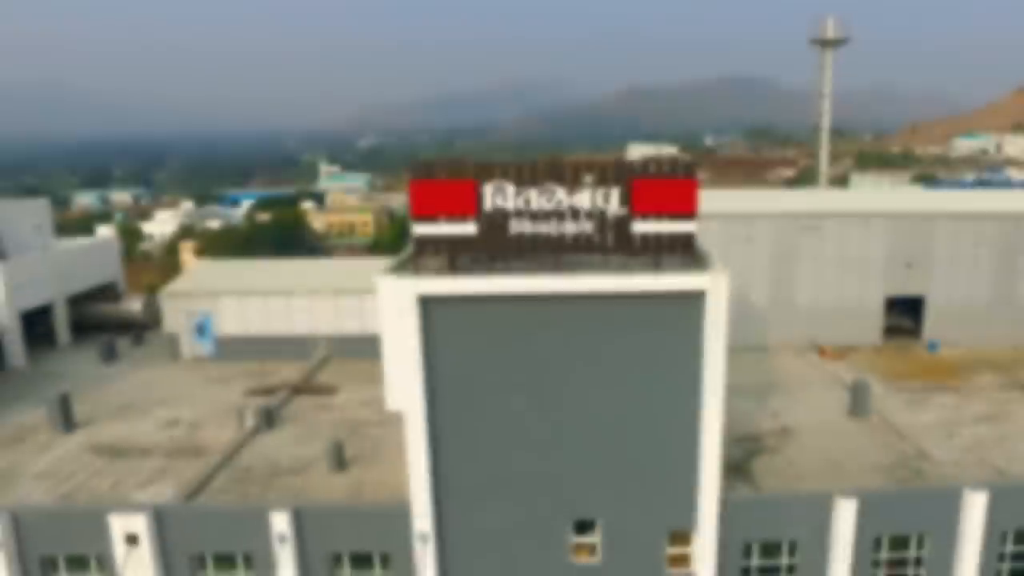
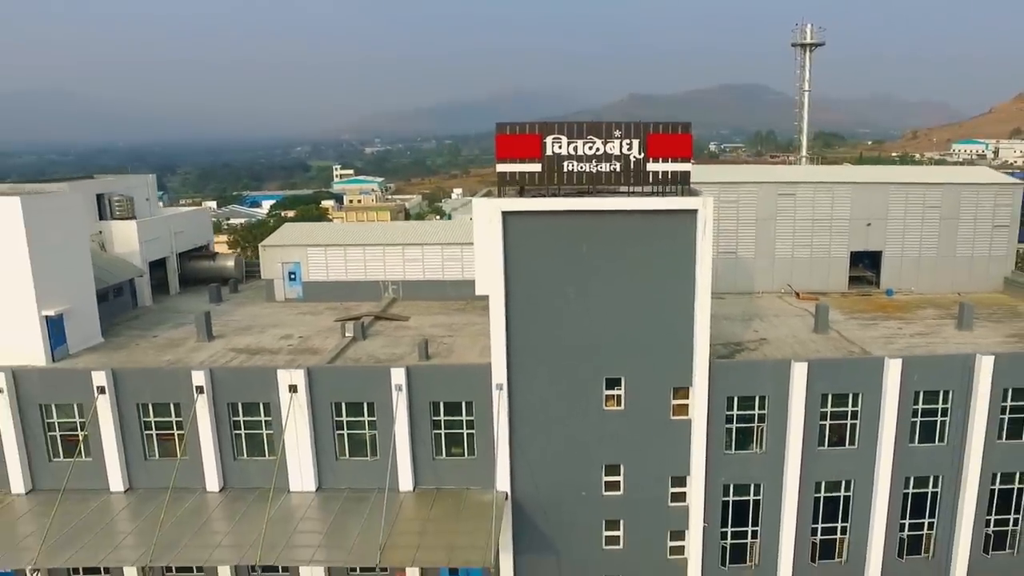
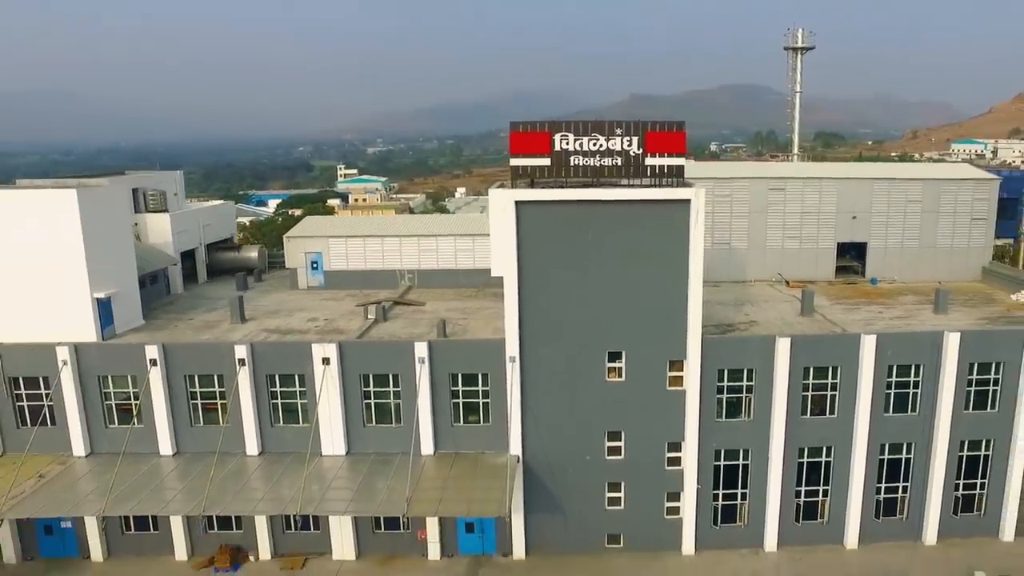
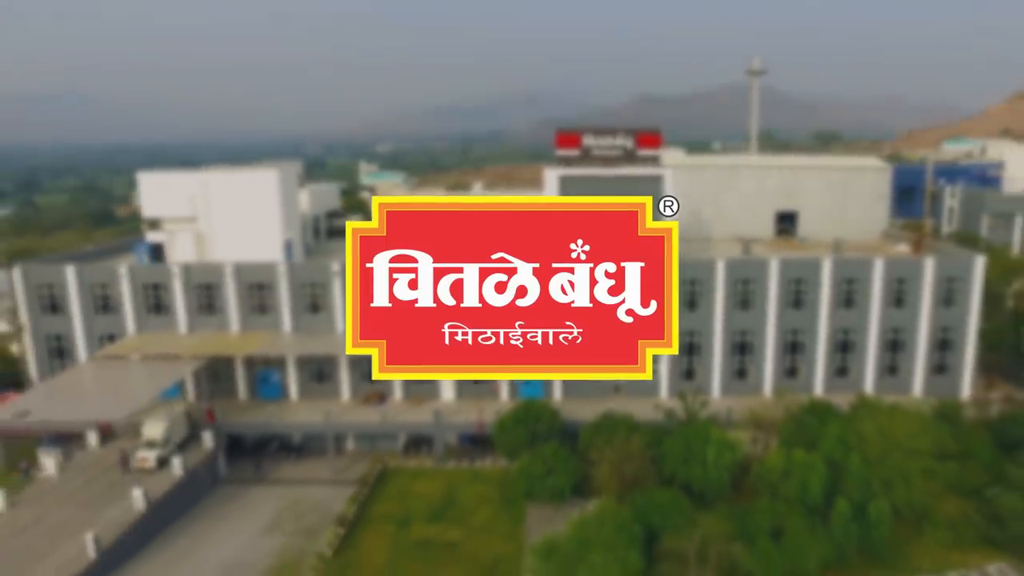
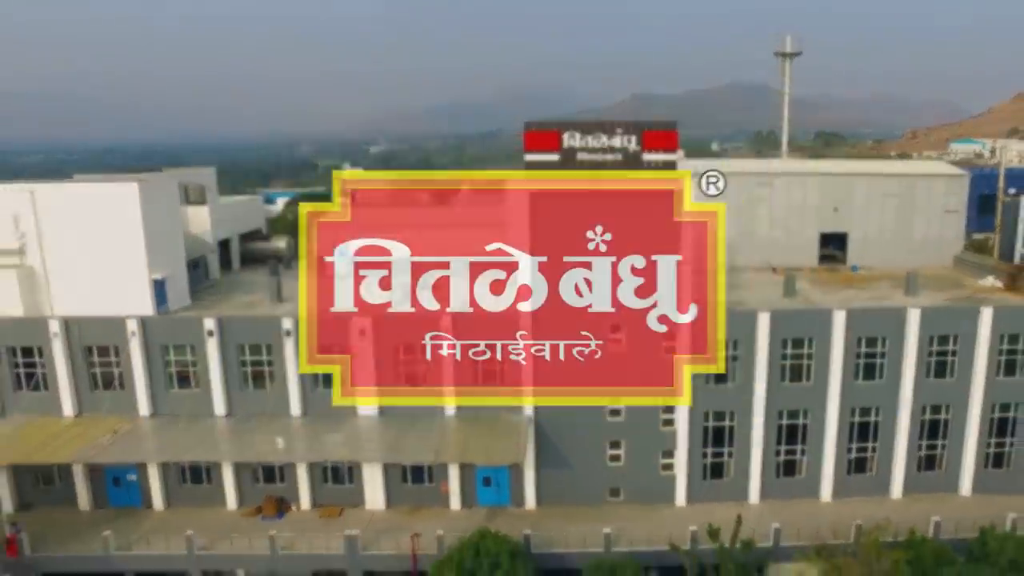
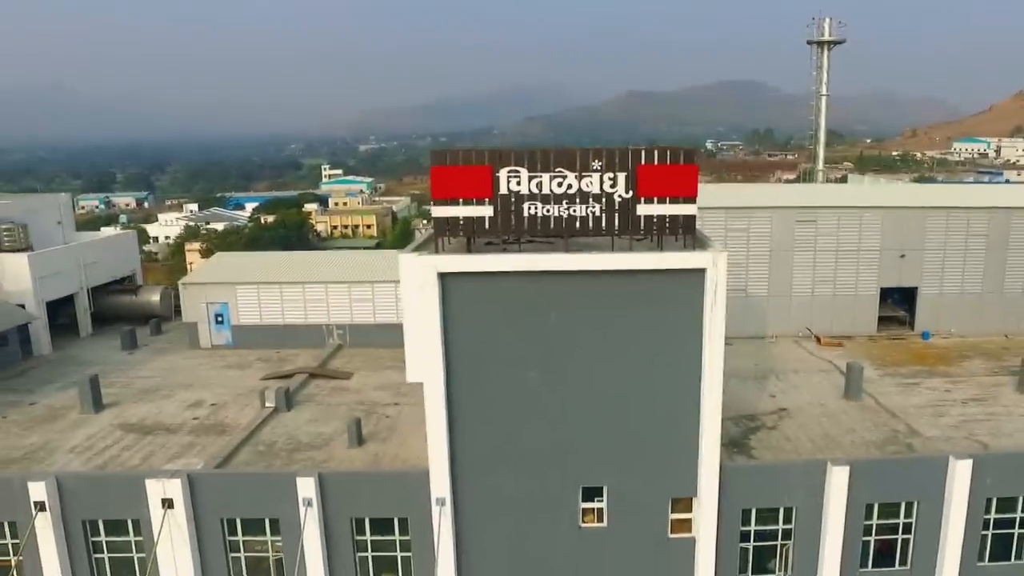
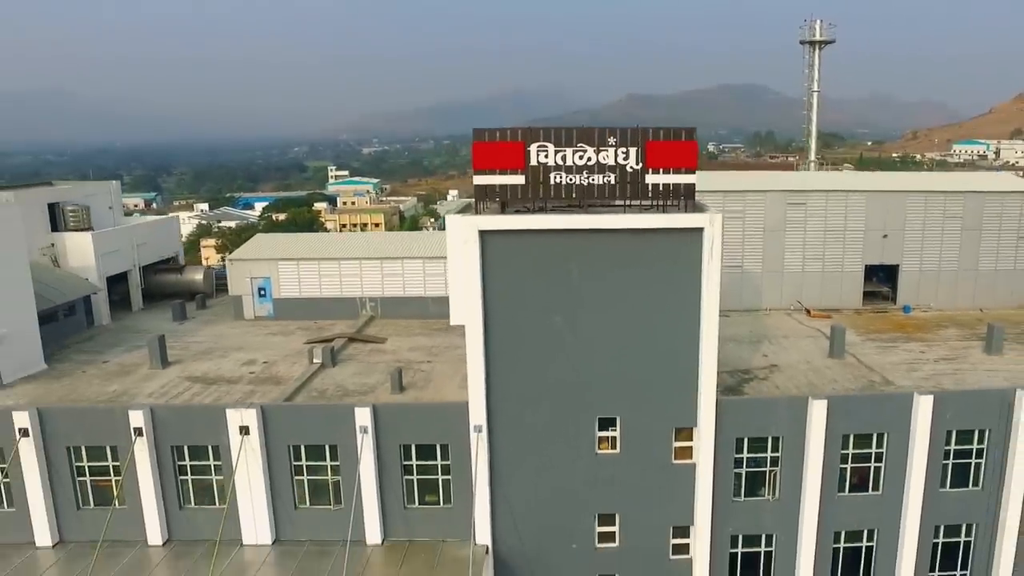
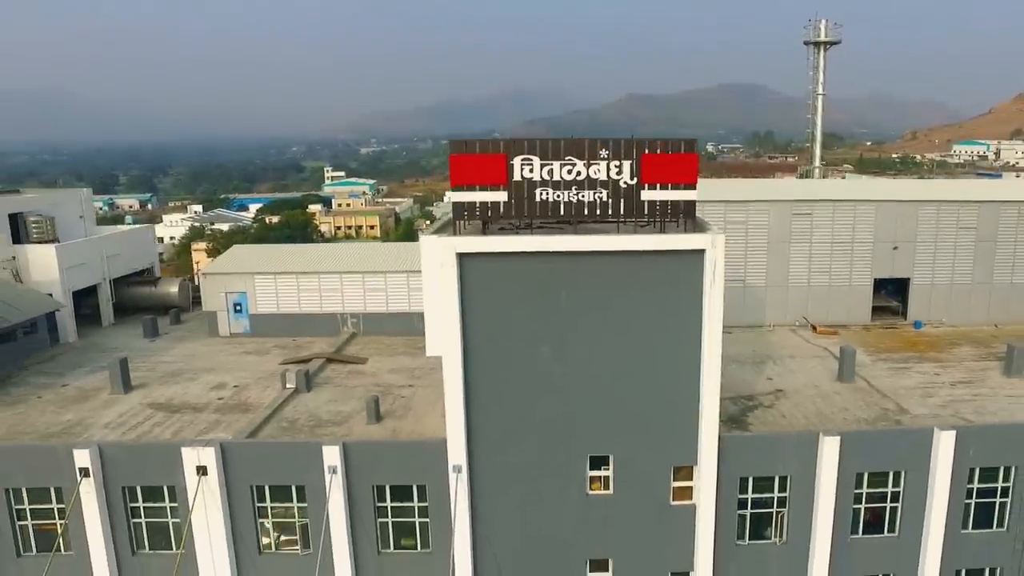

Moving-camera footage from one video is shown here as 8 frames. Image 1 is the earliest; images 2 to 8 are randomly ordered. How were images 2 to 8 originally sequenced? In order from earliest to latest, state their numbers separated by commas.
6, 8, 7, 2, 3, 5, 4
